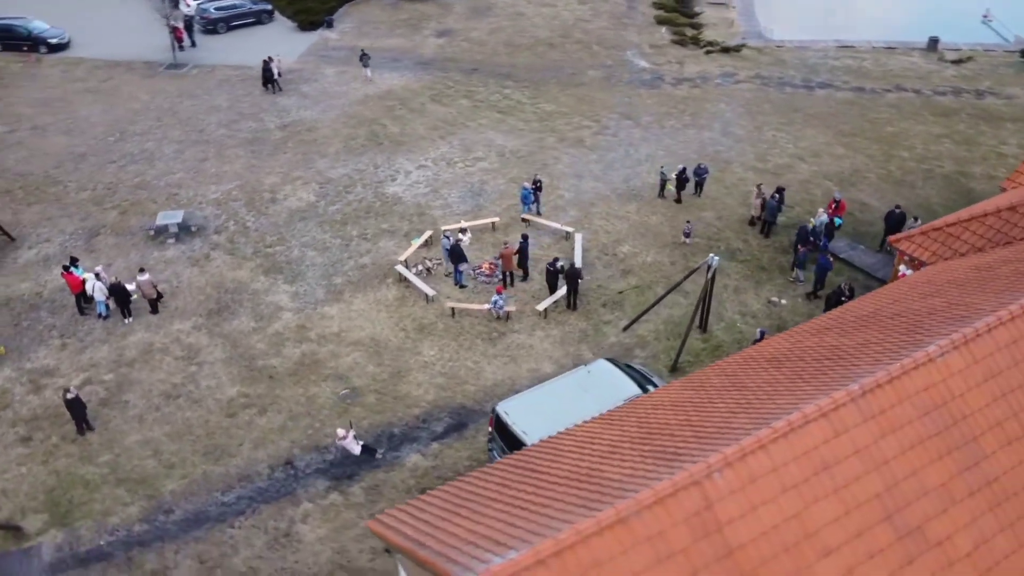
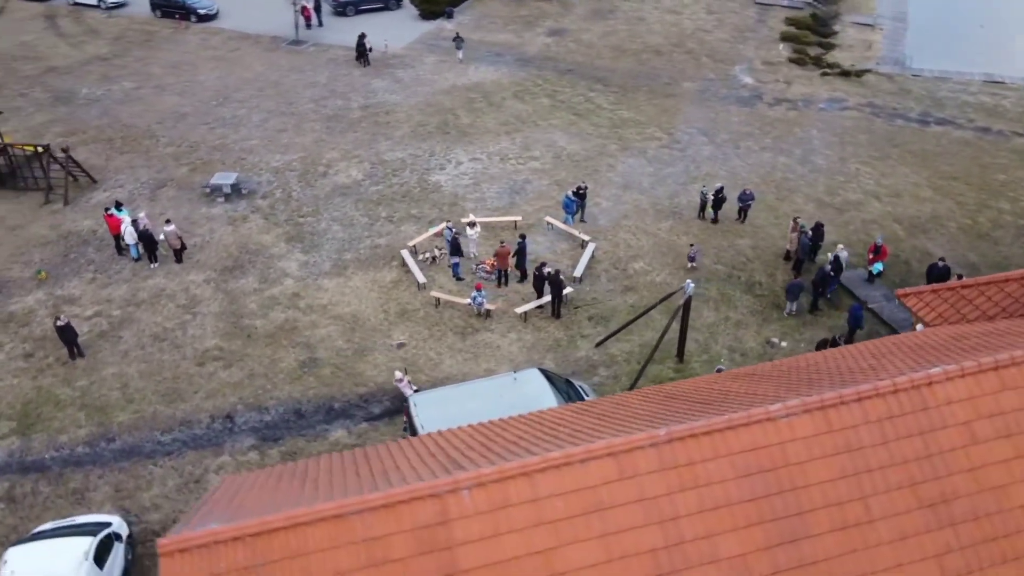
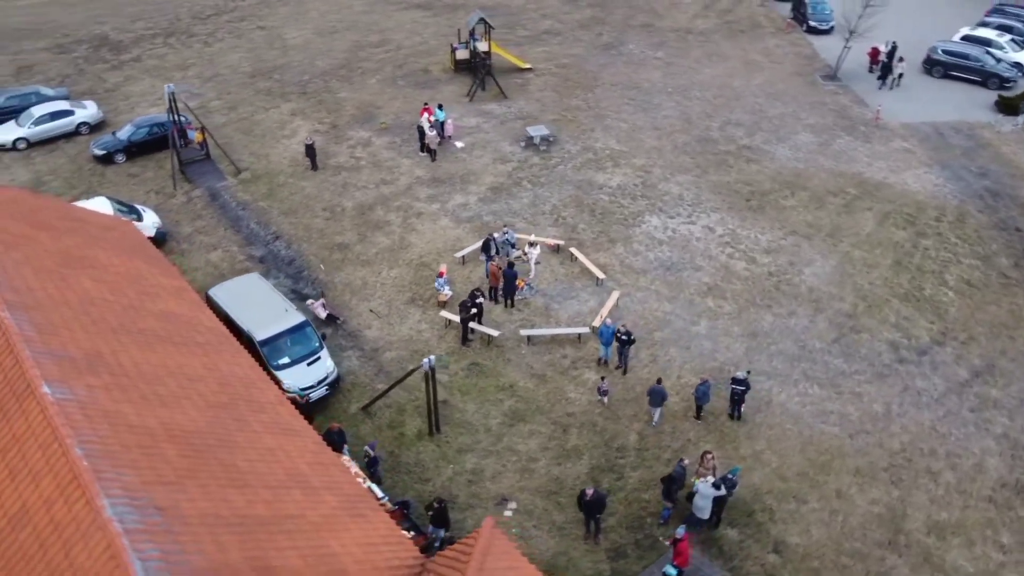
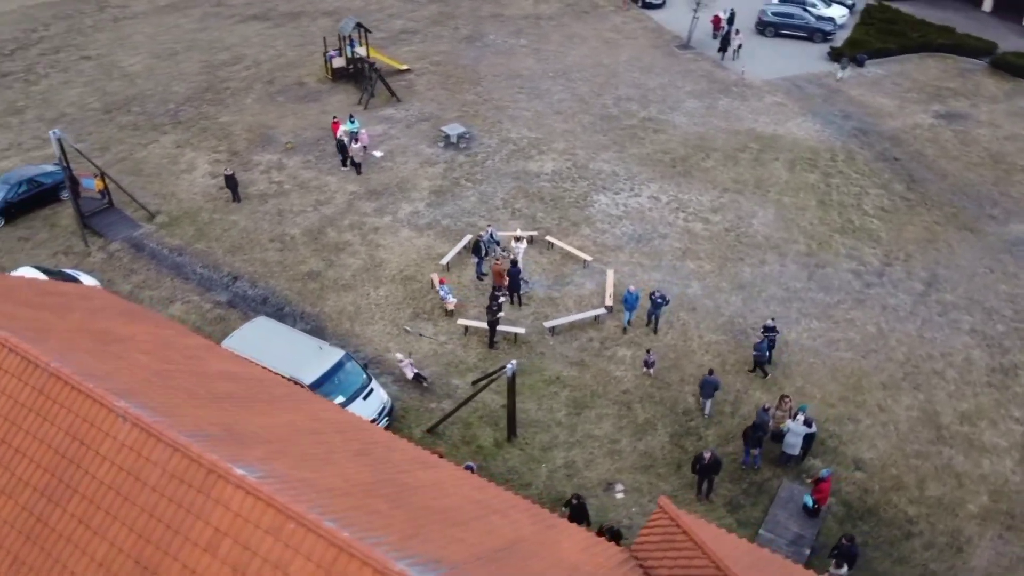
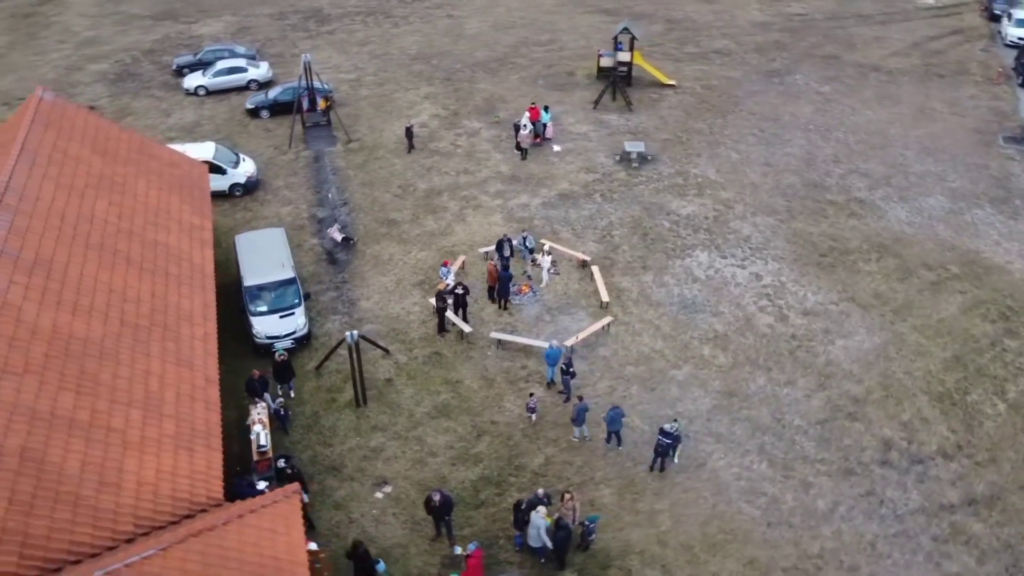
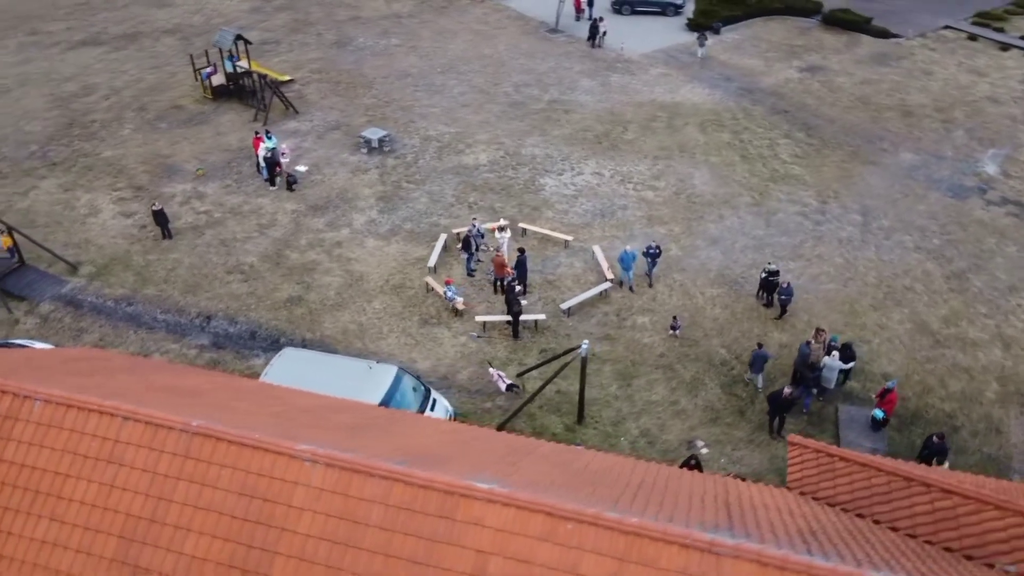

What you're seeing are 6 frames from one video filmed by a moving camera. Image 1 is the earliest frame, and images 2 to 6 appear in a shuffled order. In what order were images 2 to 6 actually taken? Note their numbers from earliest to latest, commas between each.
2, 6, 4, 3, 5
